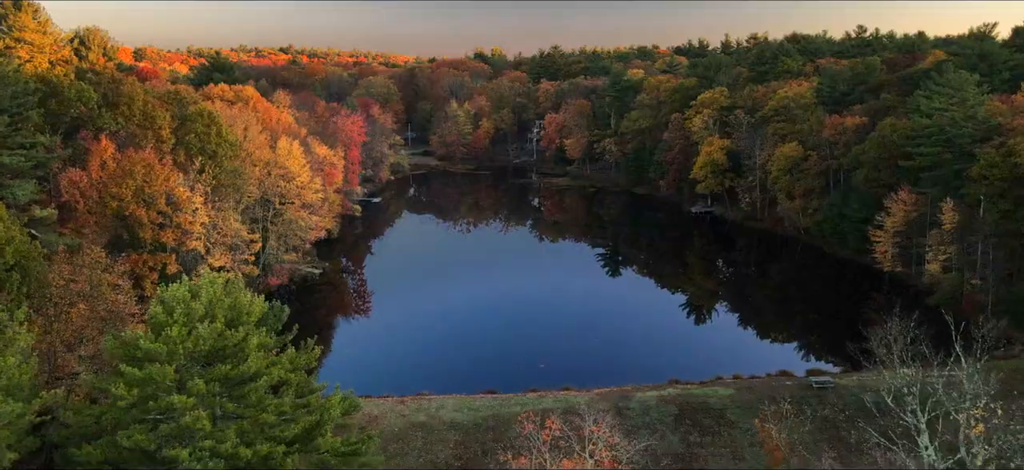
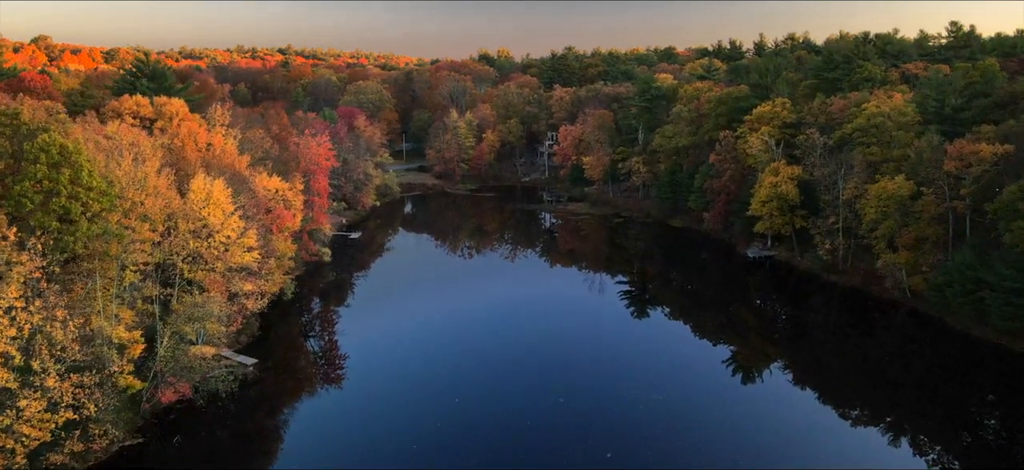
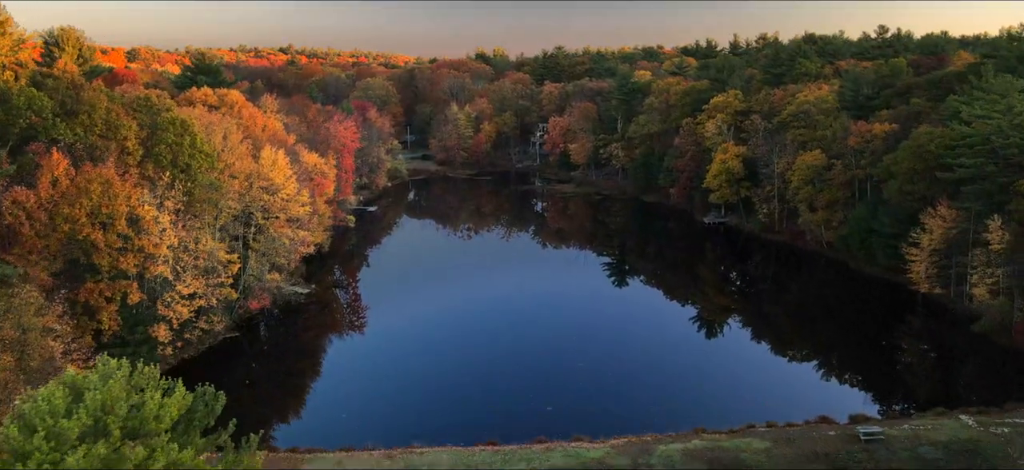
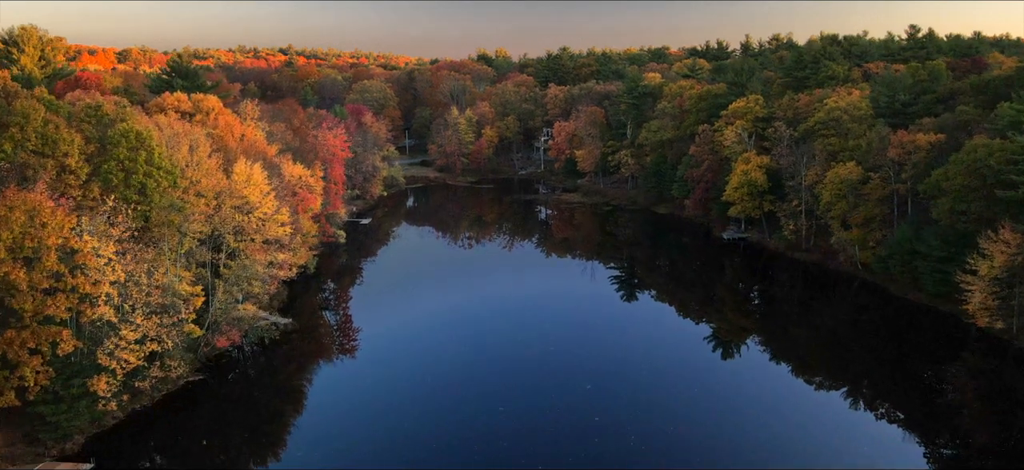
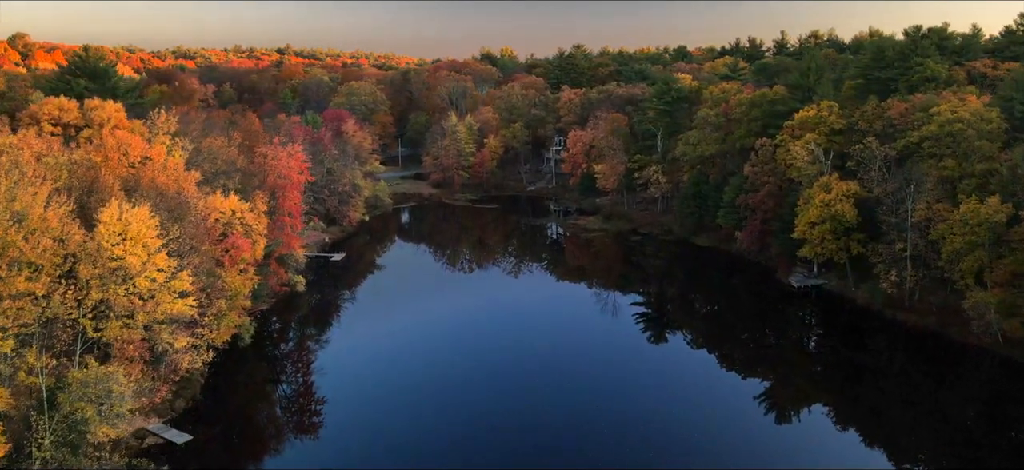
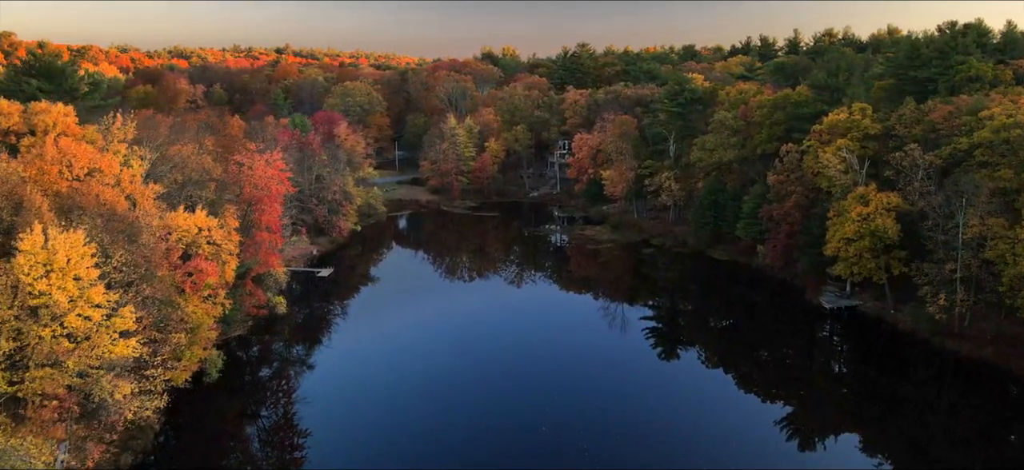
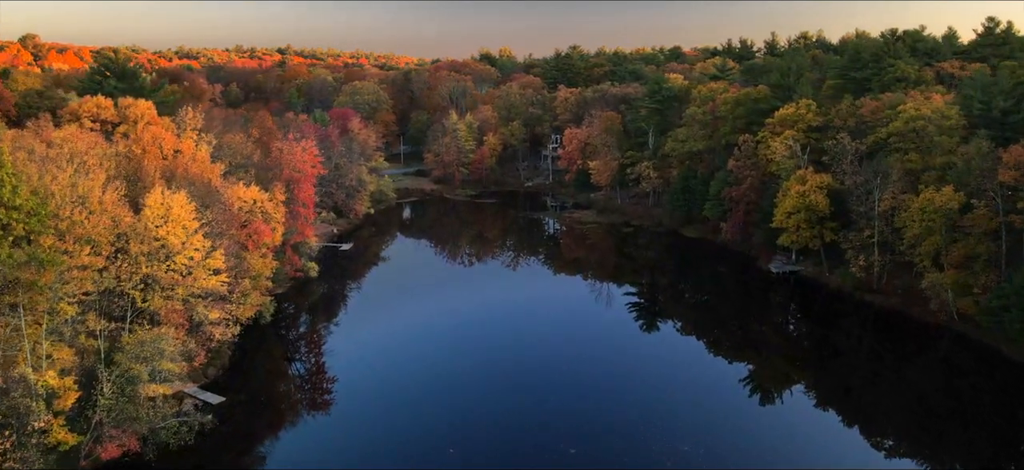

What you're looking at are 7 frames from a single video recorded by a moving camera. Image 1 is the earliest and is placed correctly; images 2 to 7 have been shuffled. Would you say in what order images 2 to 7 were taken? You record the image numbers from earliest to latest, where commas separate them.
3, 4, 2, 7, 5, 6
